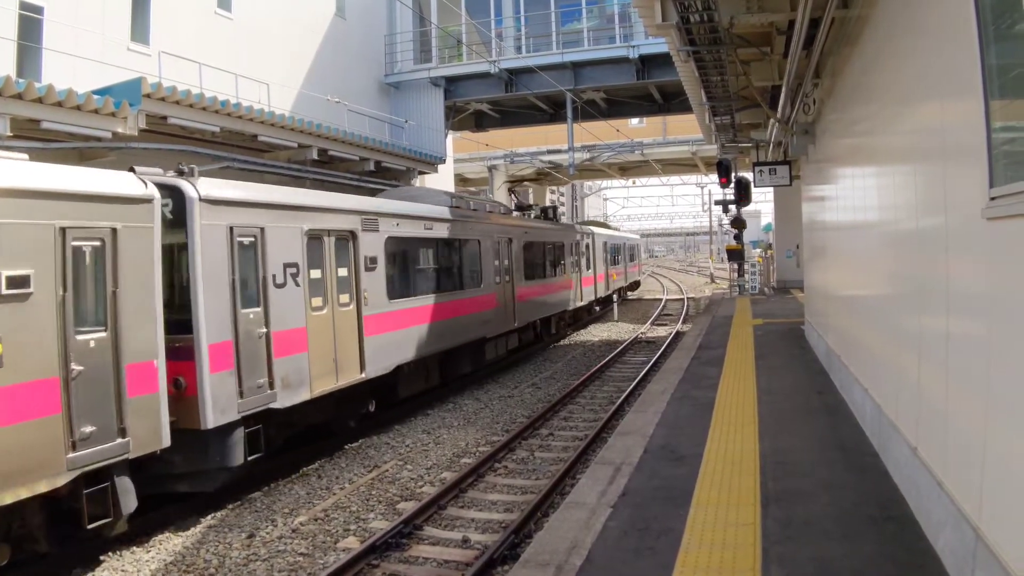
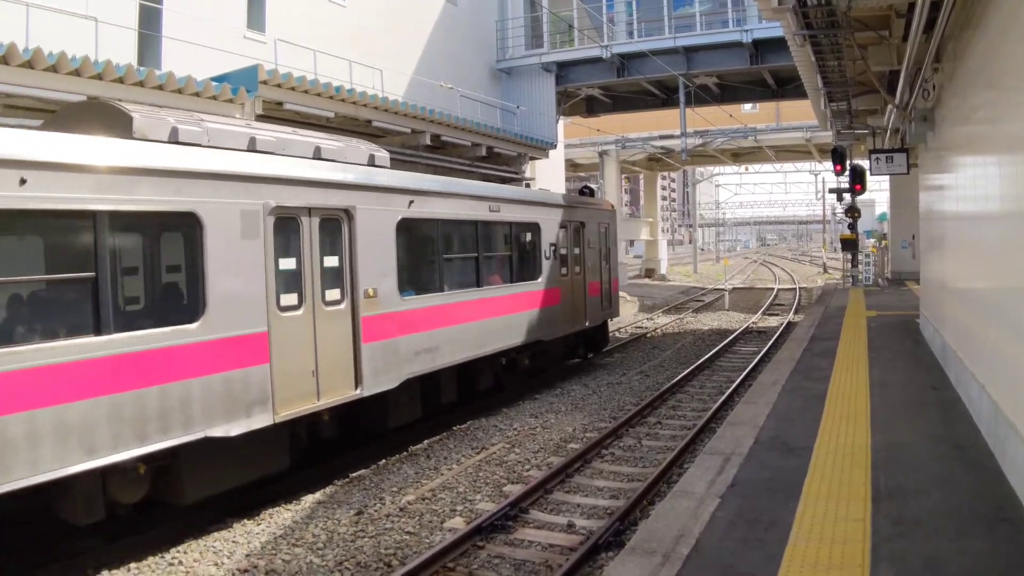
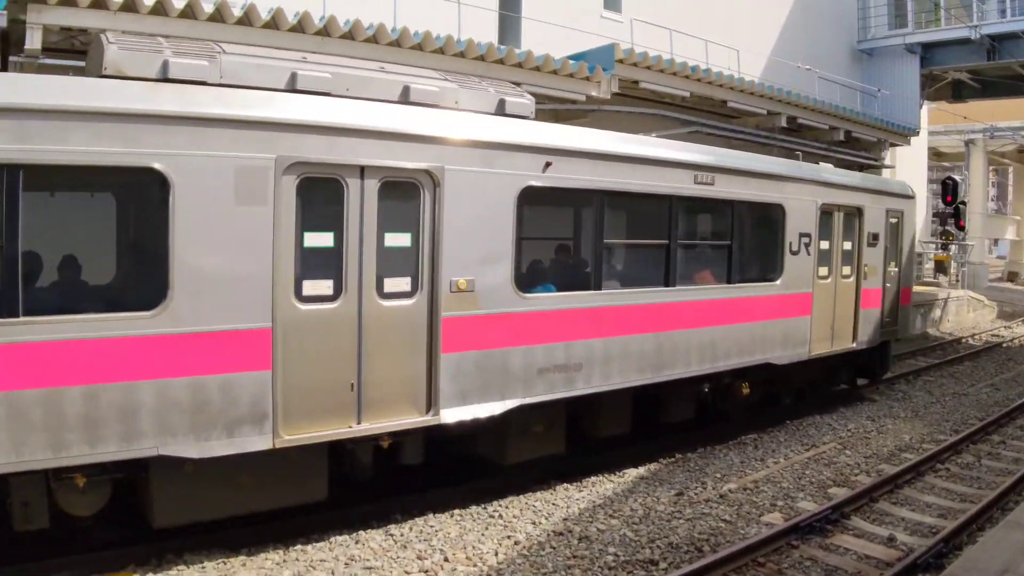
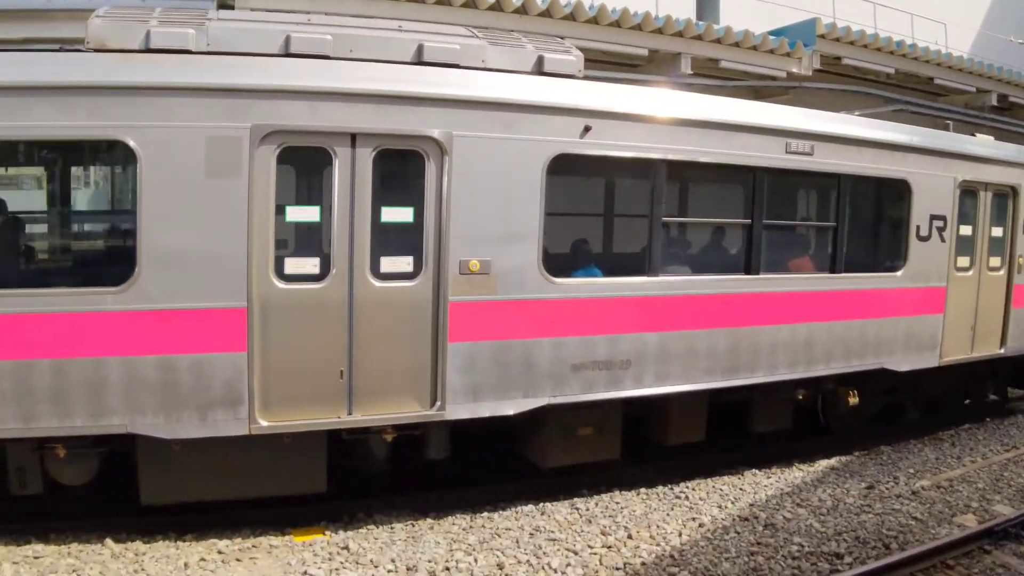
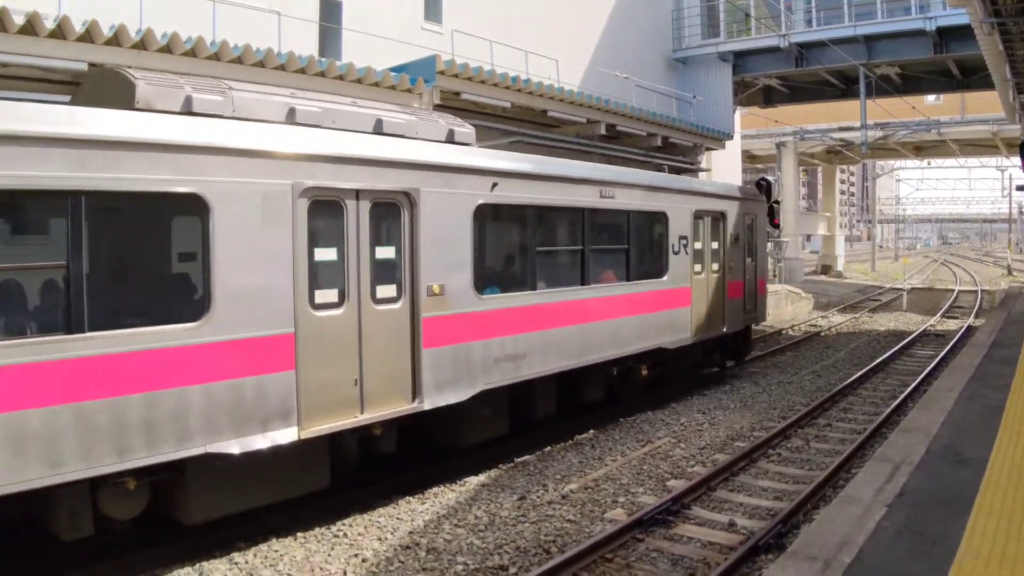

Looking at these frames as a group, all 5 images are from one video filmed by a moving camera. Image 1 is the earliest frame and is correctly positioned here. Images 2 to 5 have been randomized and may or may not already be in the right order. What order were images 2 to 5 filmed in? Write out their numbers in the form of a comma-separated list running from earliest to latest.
2, 5, 3, 4
